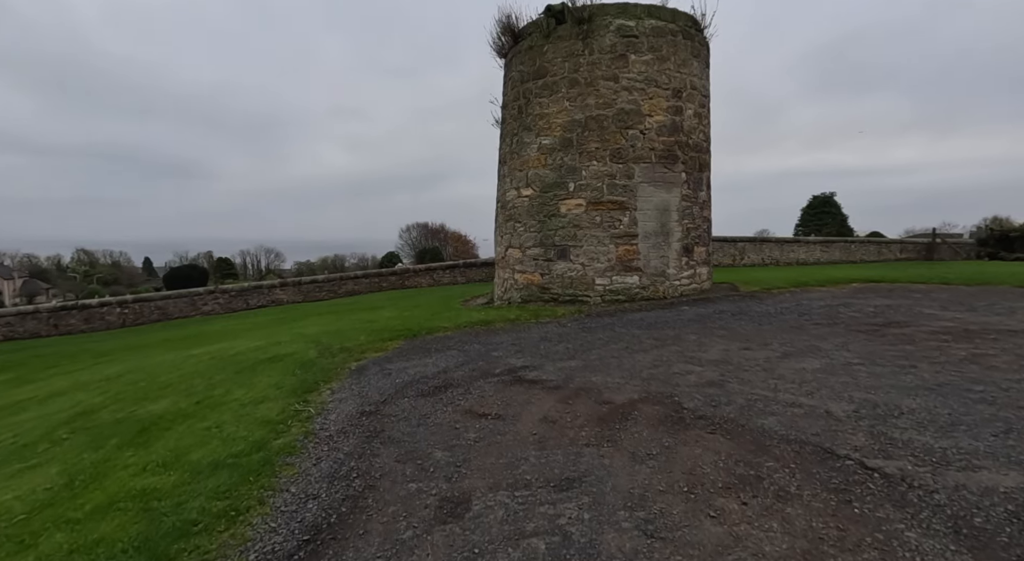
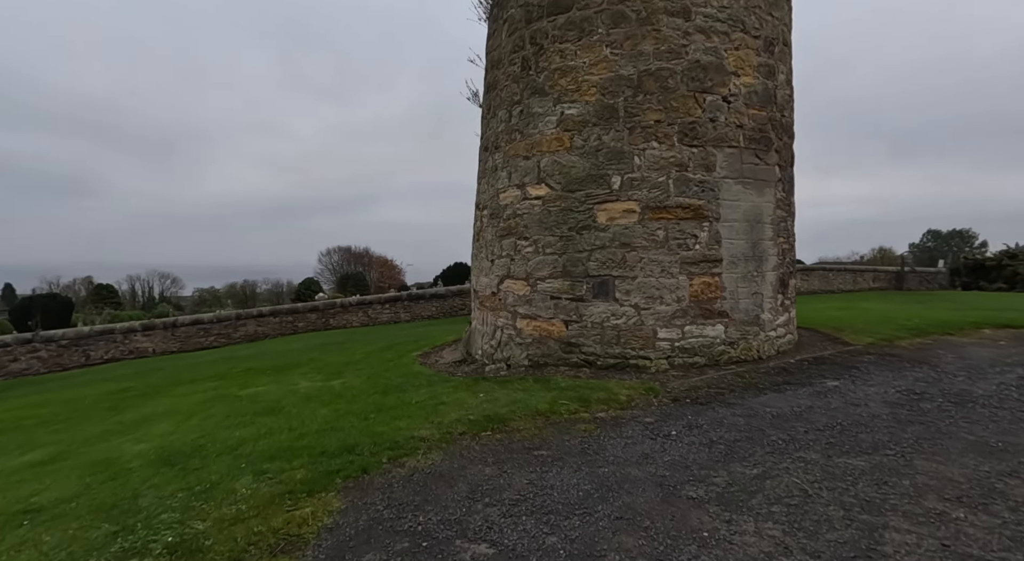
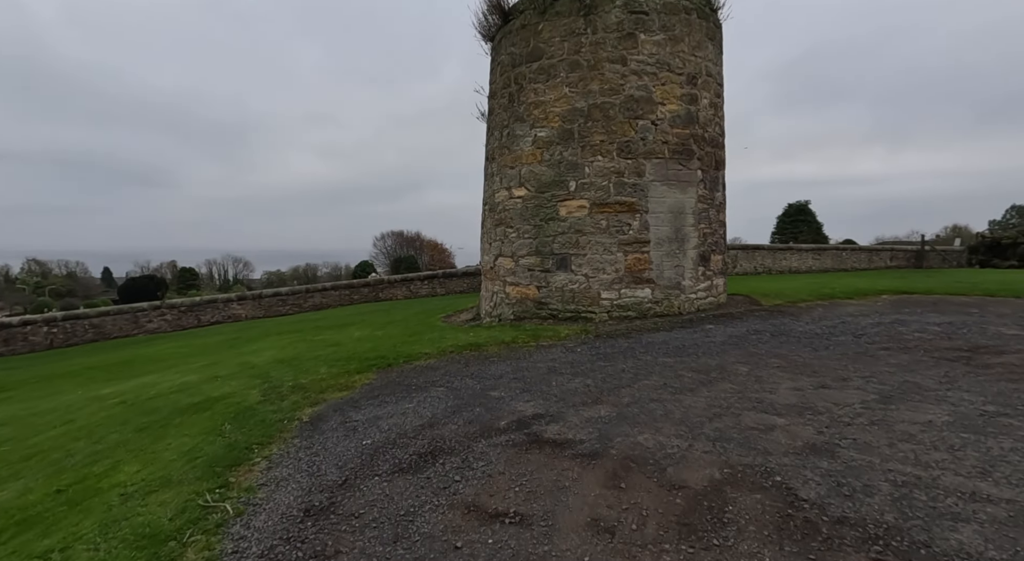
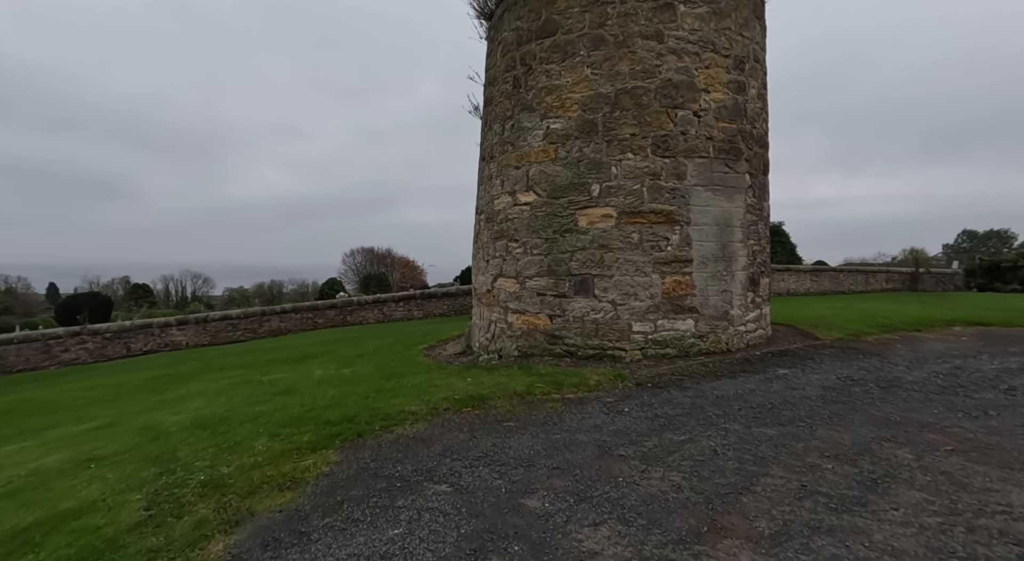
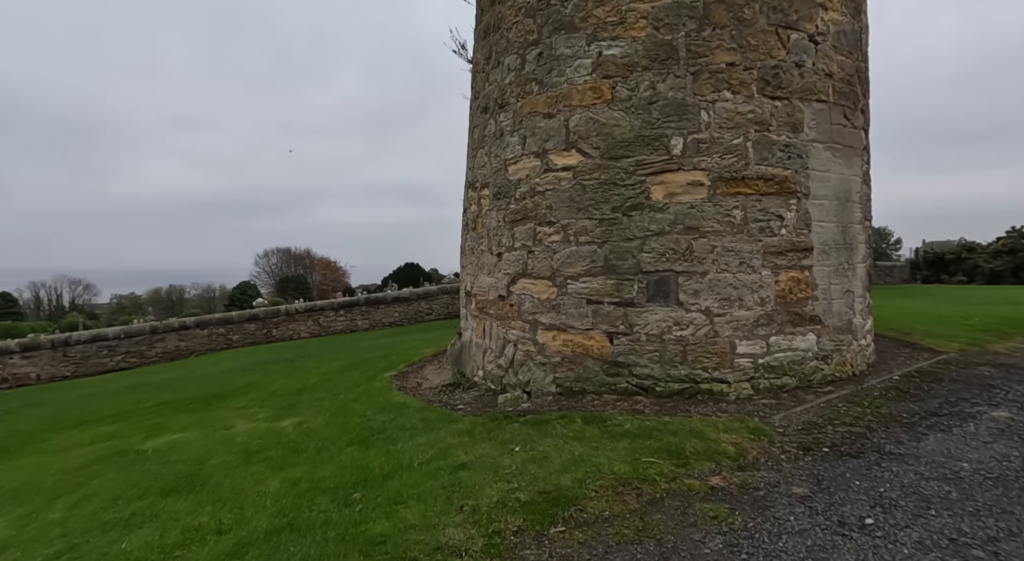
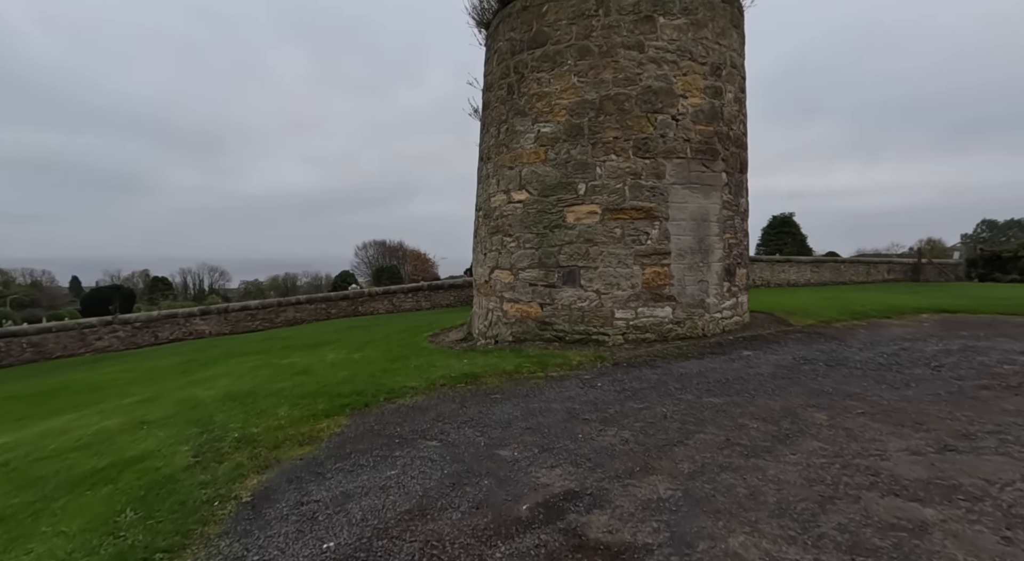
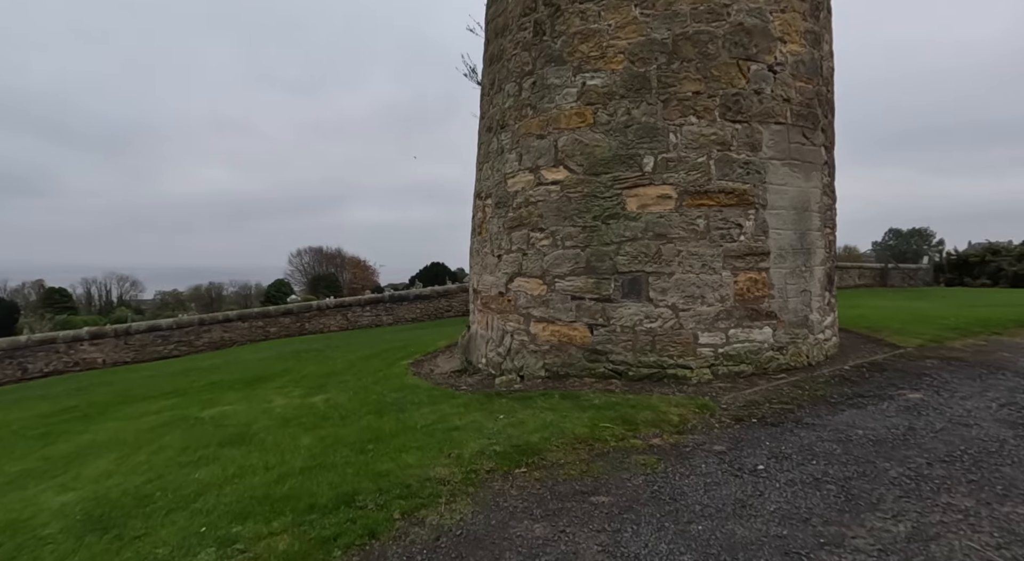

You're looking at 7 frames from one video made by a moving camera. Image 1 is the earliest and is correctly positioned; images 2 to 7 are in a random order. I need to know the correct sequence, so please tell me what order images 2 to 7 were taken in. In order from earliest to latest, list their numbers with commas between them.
3, 6, 4, 2, 7, 5
